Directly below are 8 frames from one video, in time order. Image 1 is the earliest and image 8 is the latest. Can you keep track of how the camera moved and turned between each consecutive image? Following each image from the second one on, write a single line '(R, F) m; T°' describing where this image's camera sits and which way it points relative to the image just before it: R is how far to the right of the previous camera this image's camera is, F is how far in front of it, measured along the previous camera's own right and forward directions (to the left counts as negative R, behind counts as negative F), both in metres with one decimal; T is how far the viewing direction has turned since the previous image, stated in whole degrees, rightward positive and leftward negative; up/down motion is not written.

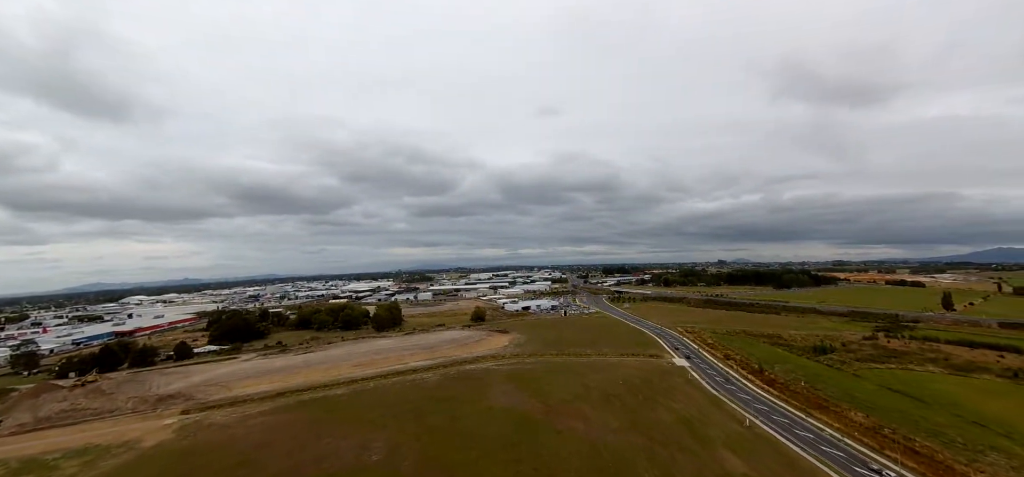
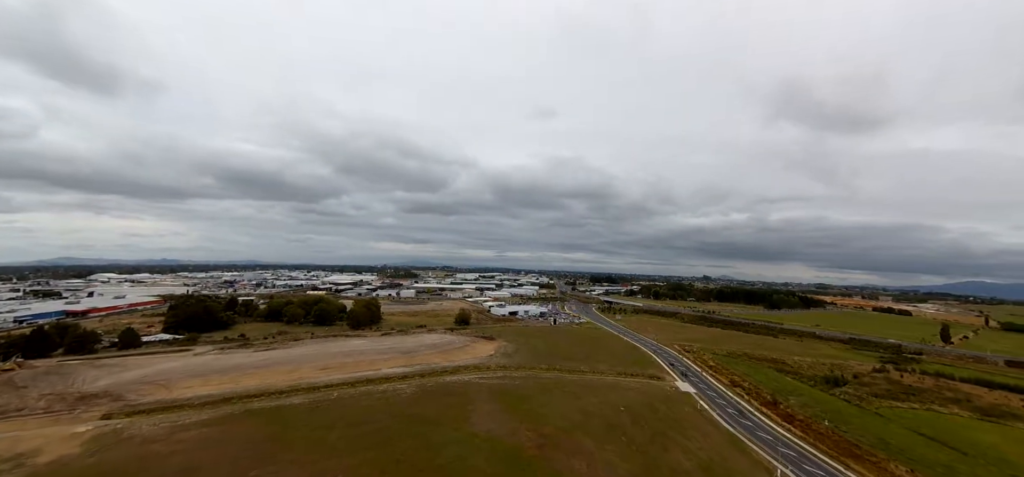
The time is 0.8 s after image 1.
(-0.6, +4.3) m; +2°
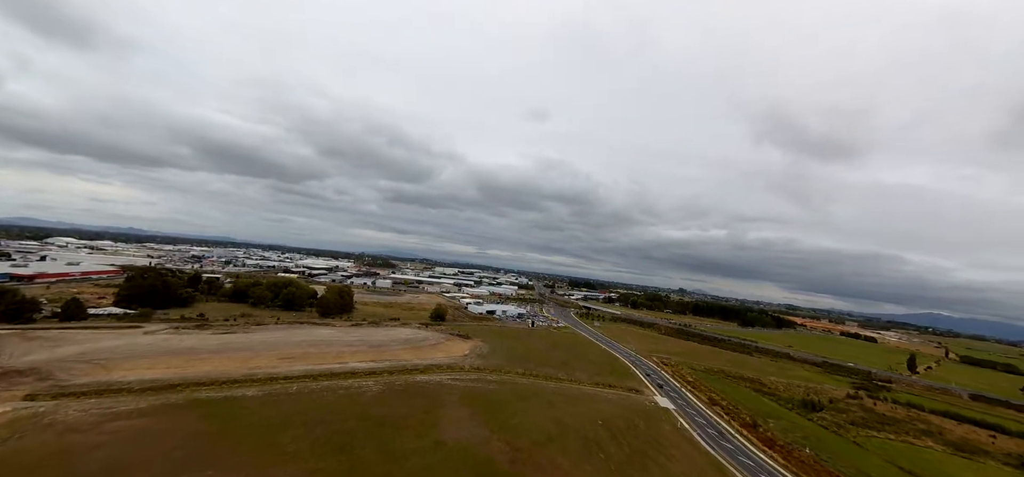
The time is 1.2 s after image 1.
(-0.4, +1.8) m; +2°
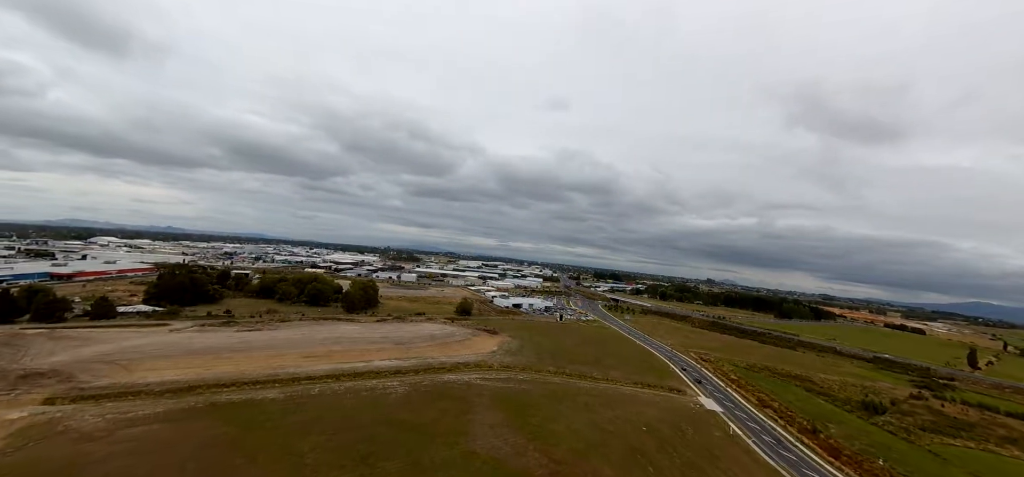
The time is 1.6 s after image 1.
(-0.6, +2.2) m; -3°
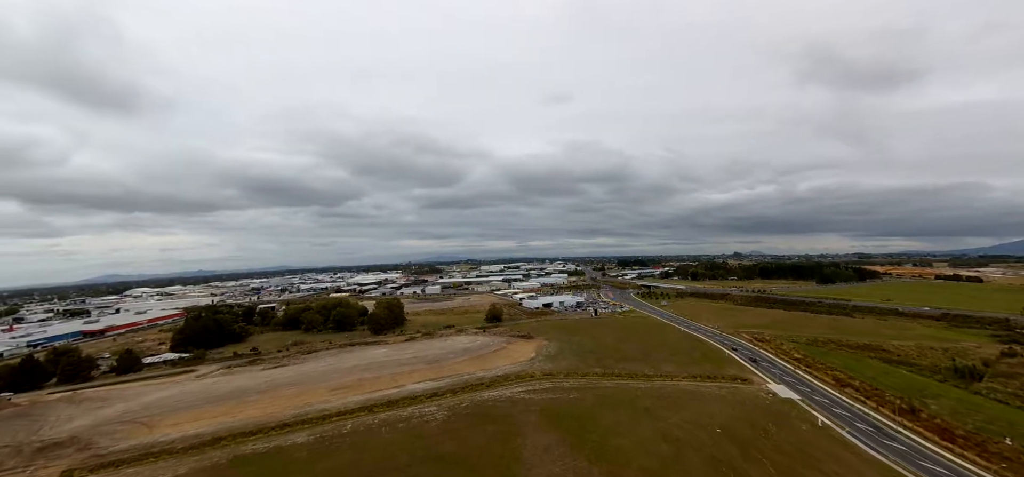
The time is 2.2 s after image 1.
(-0.6, +2.7) m; -2°
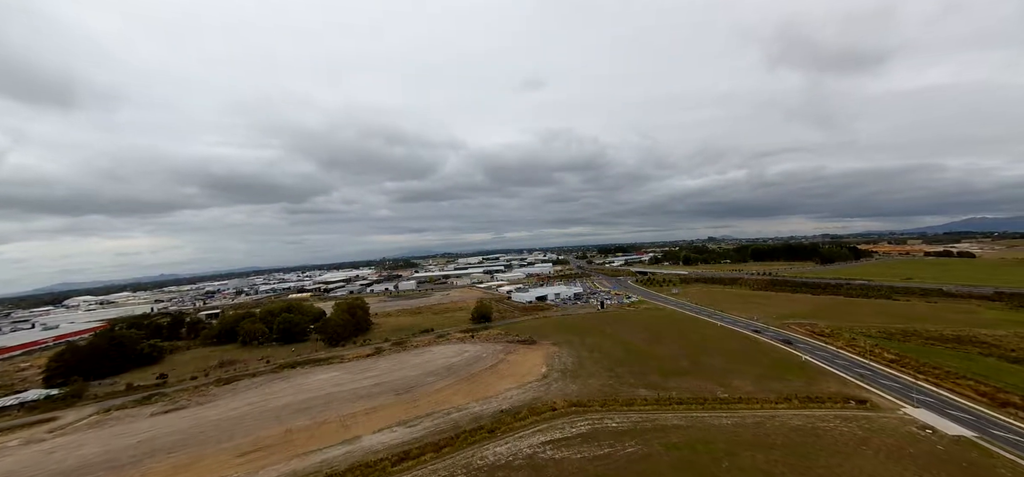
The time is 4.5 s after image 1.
(-1.6, +10.9) m; +3°
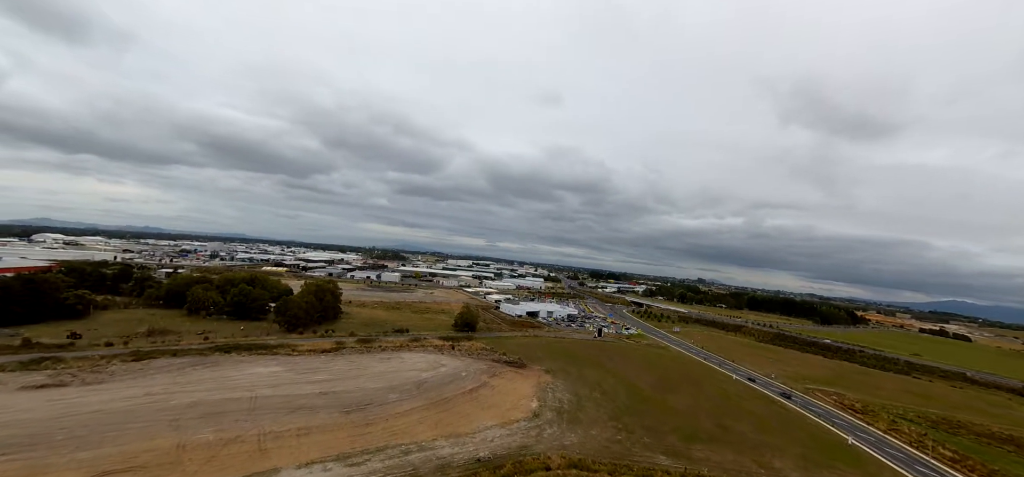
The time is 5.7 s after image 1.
(-0.9, +5.3) m; +1°
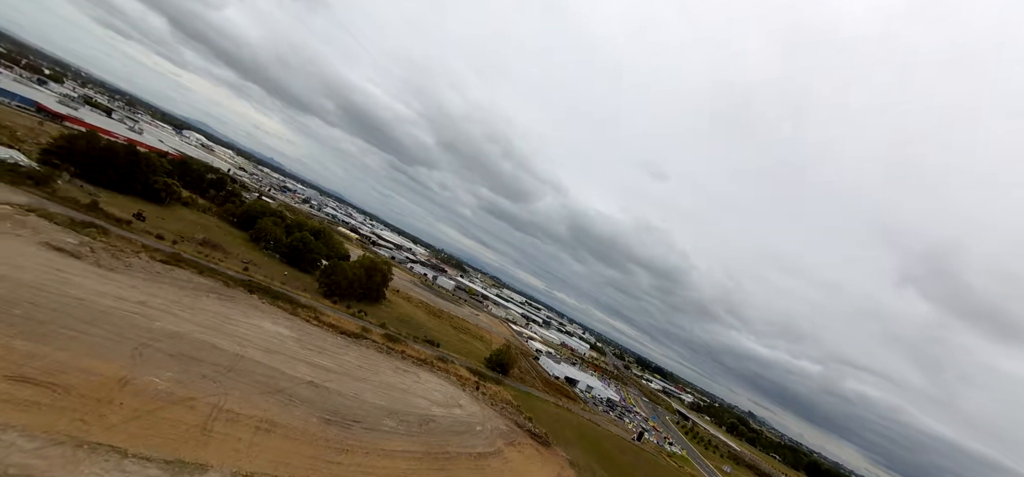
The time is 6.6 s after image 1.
(-1.3, +4.3) m; -10°
